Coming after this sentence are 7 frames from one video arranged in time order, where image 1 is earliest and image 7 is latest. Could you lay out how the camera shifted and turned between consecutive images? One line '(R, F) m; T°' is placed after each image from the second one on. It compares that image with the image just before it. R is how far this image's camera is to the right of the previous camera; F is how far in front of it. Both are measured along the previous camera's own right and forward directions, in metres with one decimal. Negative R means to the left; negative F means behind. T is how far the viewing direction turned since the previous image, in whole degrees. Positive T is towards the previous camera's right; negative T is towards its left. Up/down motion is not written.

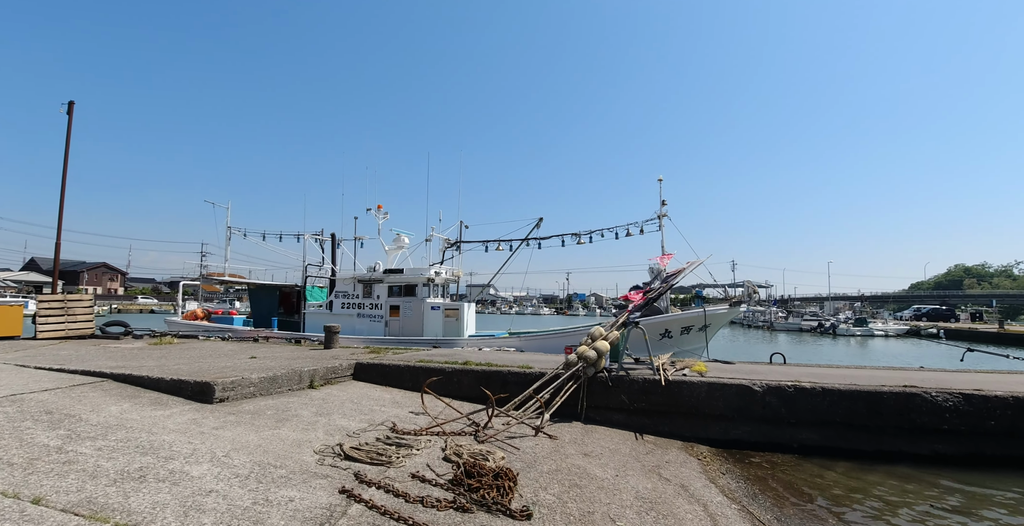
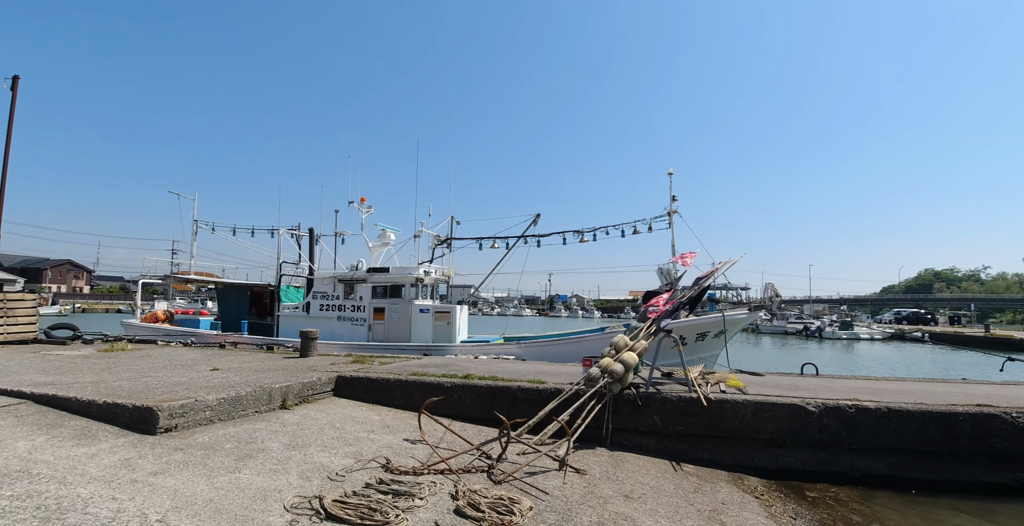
(-0.4, +1.0) m; +2°
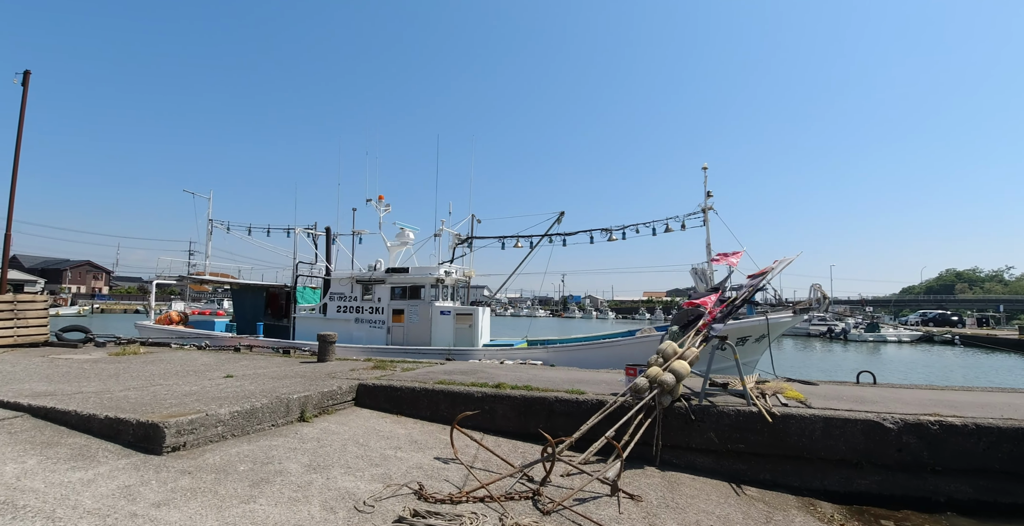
(-0.3, +0.5) m; -1°
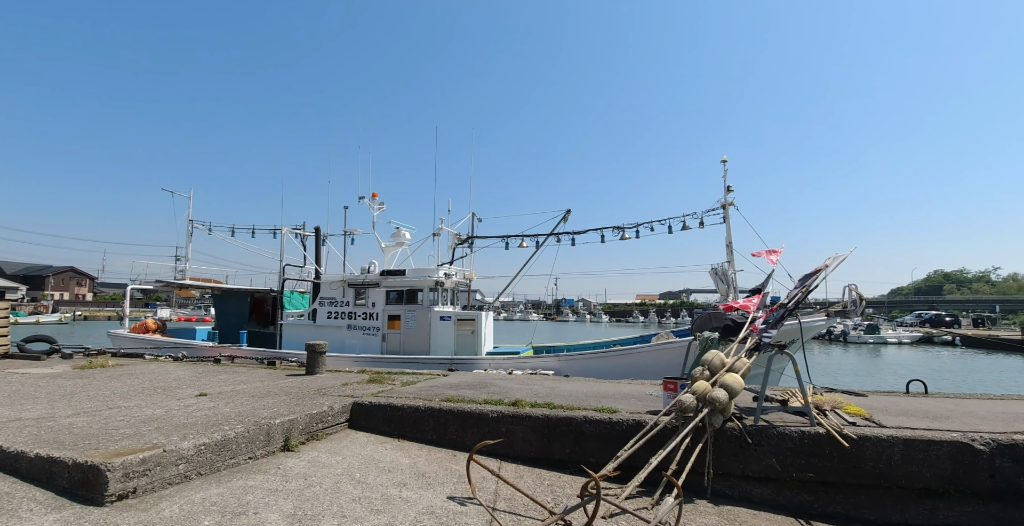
(-0.3, +0.8) m; +1°
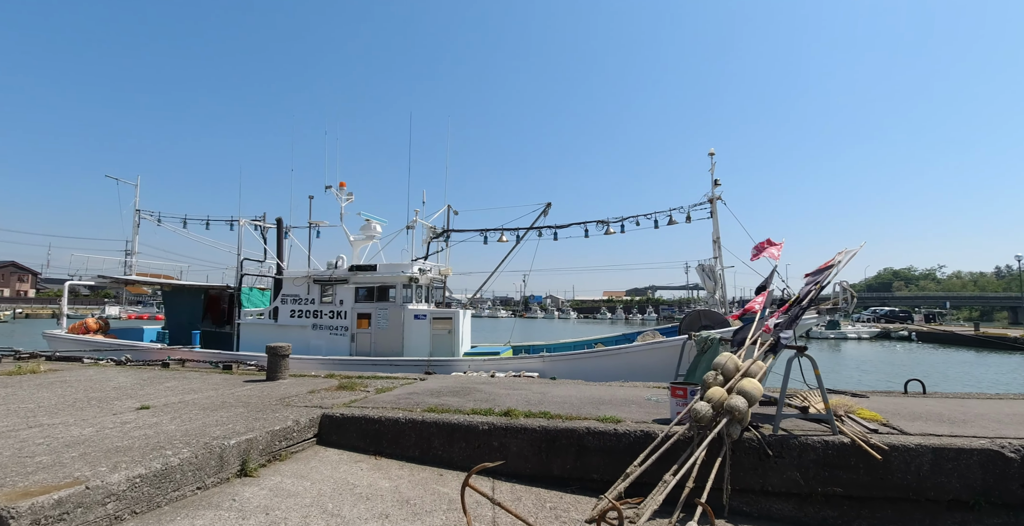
(-0.2, +0.6) m; +4°
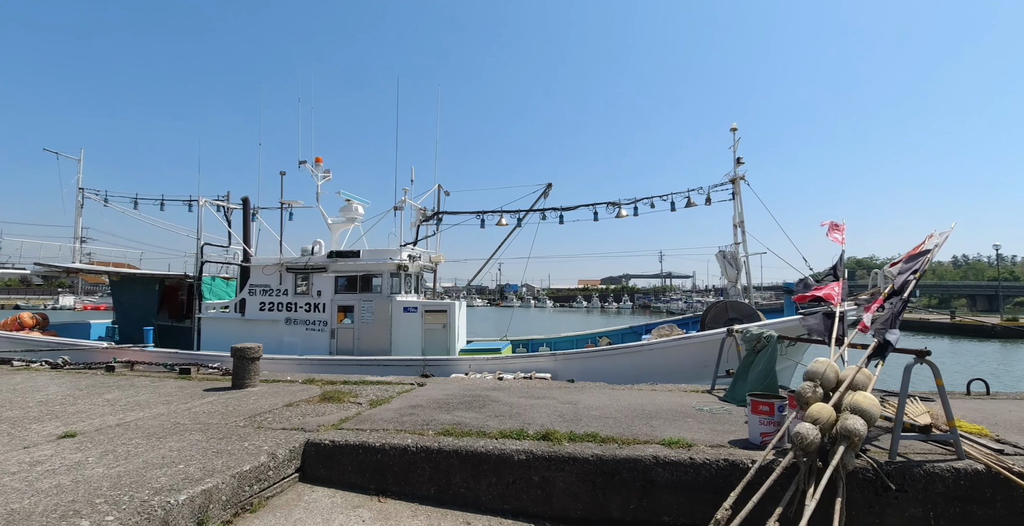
(-0.5, +1.0) m; +3°
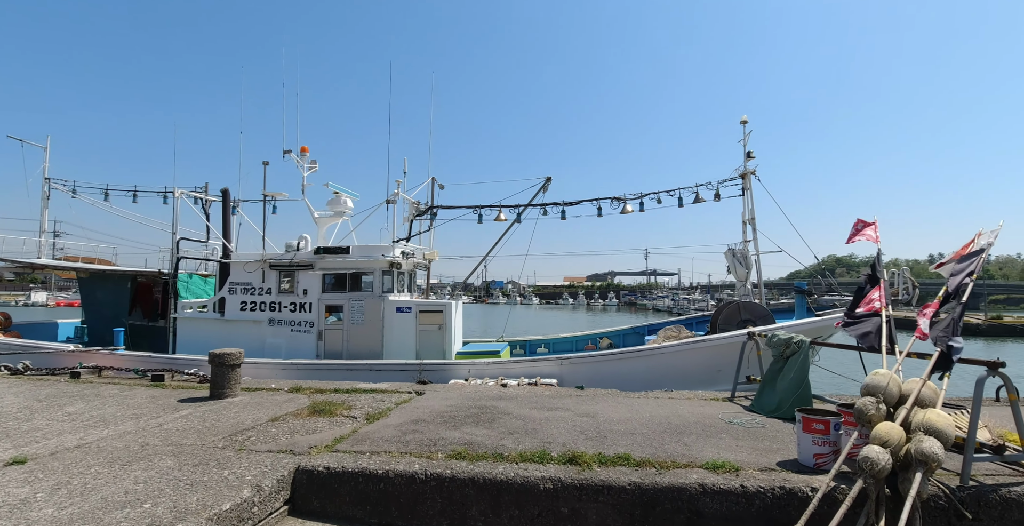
(-0.2, +0.5) m; +2°
